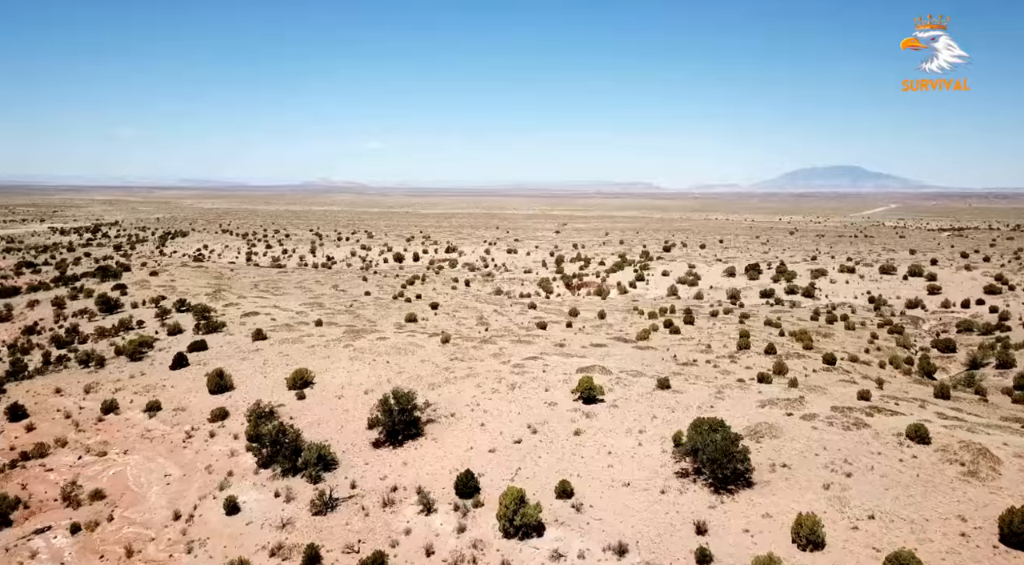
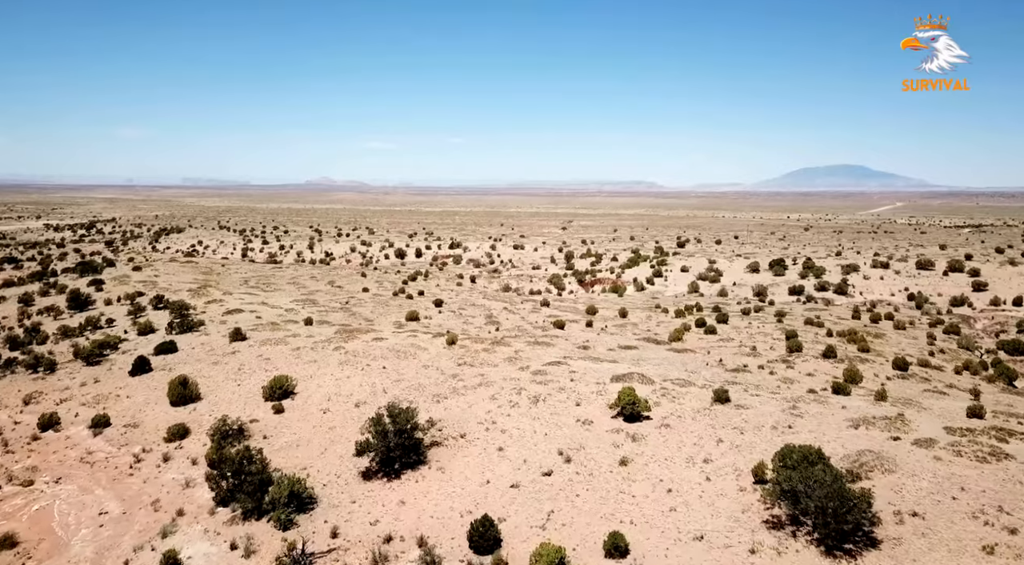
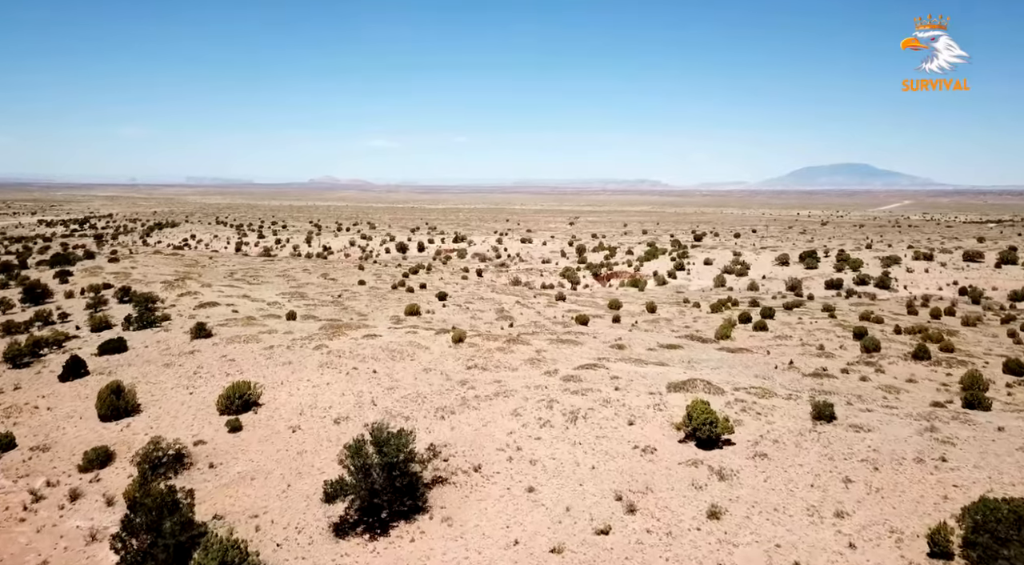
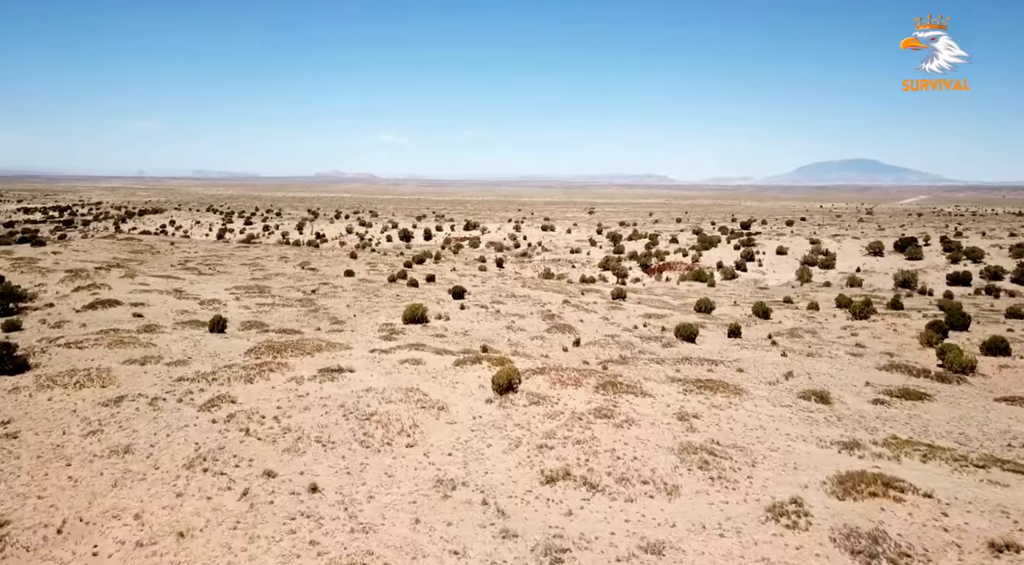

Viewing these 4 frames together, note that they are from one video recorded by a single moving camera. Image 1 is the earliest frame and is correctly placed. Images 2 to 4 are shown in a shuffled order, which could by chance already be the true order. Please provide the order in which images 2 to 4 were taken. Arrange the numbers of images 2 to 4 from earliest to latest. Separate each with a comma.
2, 3, 4
